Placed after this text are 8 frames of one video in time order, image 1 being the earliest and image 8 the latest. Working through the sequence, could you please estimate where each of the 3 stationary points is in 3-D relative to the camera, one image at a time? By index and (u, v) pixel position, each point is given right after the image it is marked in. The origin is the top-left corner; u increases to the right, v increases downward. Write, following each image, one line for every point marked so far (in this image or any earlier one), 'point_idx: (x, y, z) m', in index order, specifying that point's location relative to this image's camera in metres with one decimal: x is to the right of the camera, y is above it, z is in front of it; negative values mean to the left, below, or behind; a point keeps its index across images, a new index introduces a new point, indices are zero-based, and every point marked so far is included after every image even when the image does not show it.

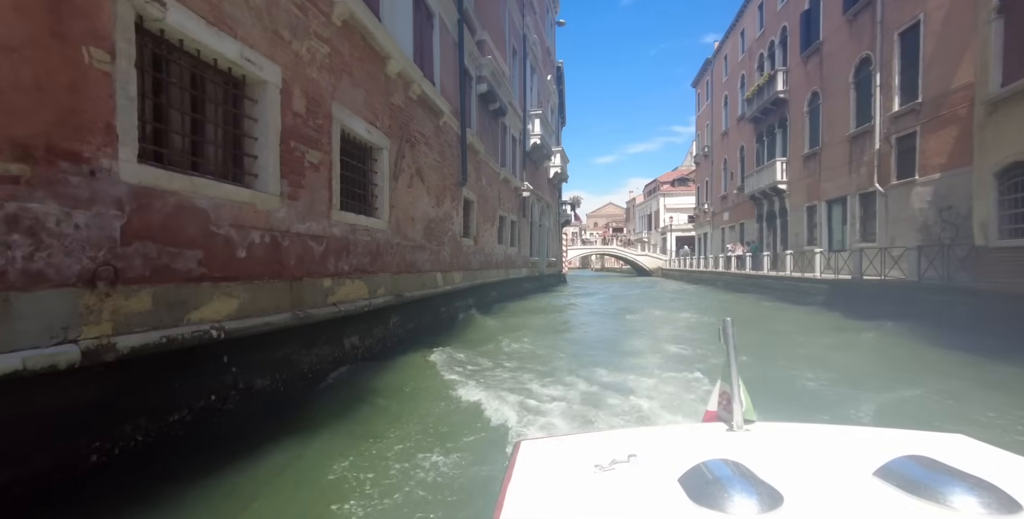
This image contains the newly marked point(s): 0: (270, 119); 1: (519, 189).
0: (-2.0, +1.2, +4.1) m
1: (+0.4, +2.4, +17.5) m
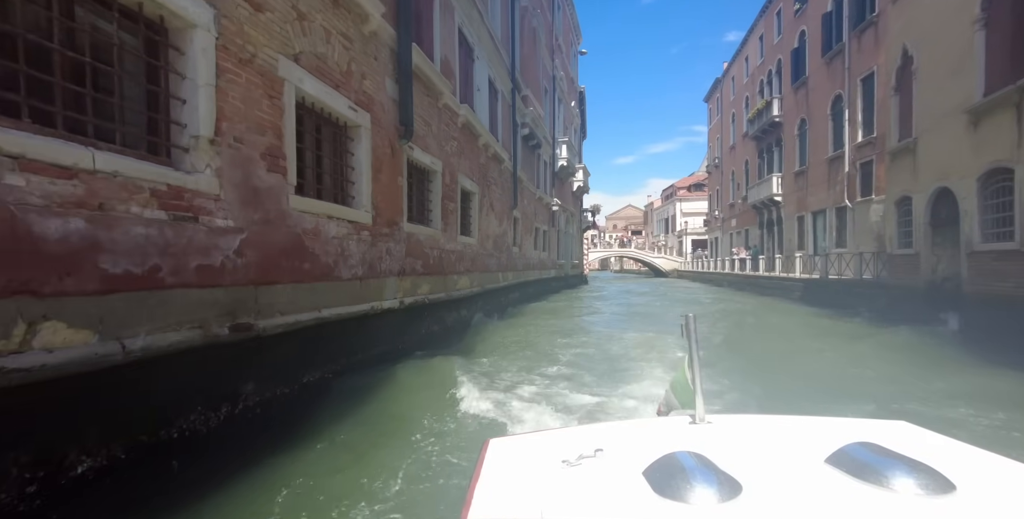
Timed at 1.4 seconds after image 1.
0: (-1.2, +1.1, +7.9) m
1: (+1.7, +2.3, +21.2) m
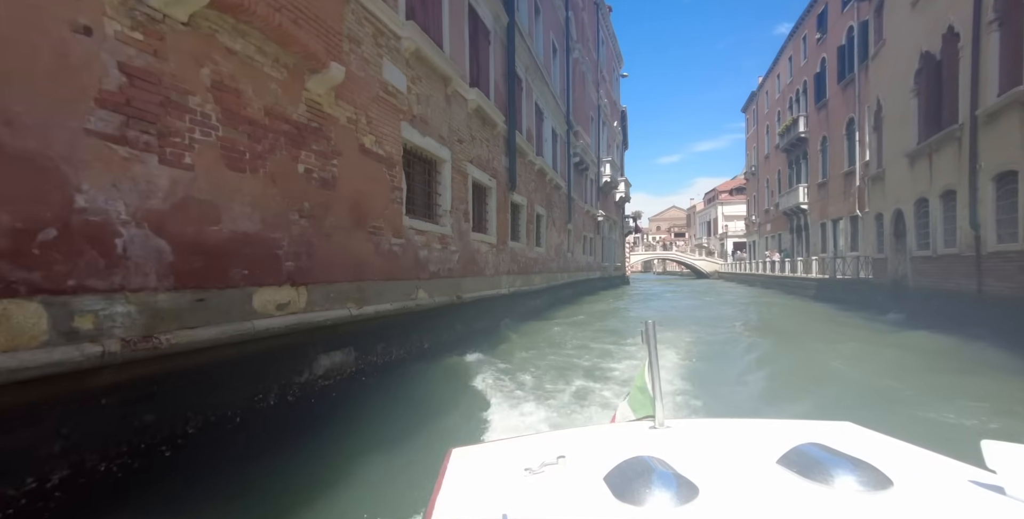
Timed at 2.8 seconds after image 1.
0: (+0.3, +1.0, +11.8) m
1: (+4.2, +2.1, +24.8) m
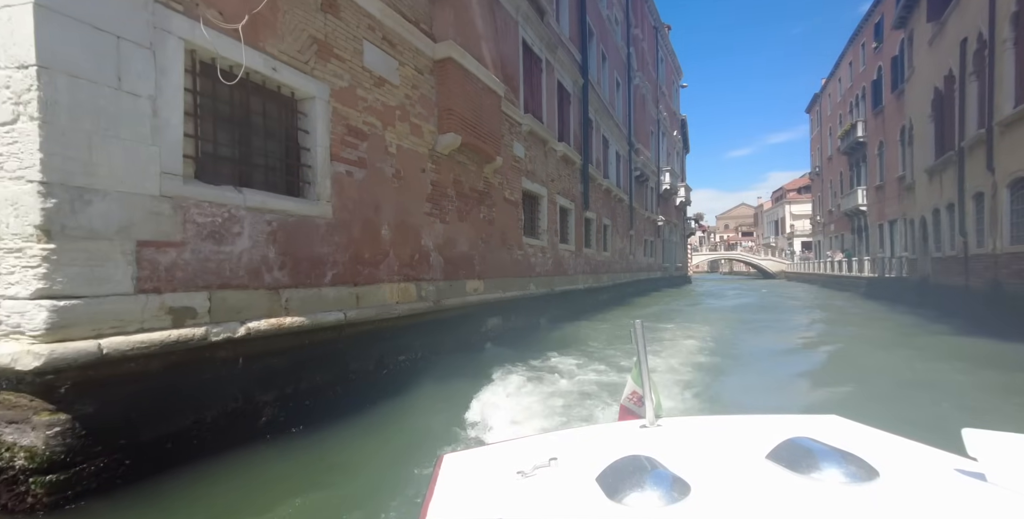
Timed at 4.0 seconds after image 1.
0: (+2.4, +0.9, +14.9) m
1: (+7.8, +2.0, +27.3) m
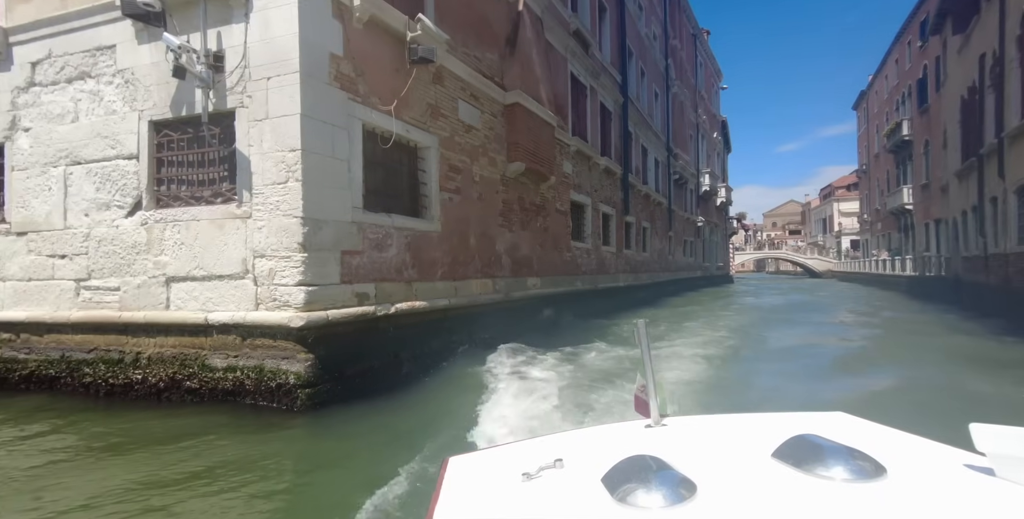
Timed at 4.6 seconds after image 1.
0: (+3.9, +0.9, +16.2) m
1: (+10.2, +2.0, +28.2) m
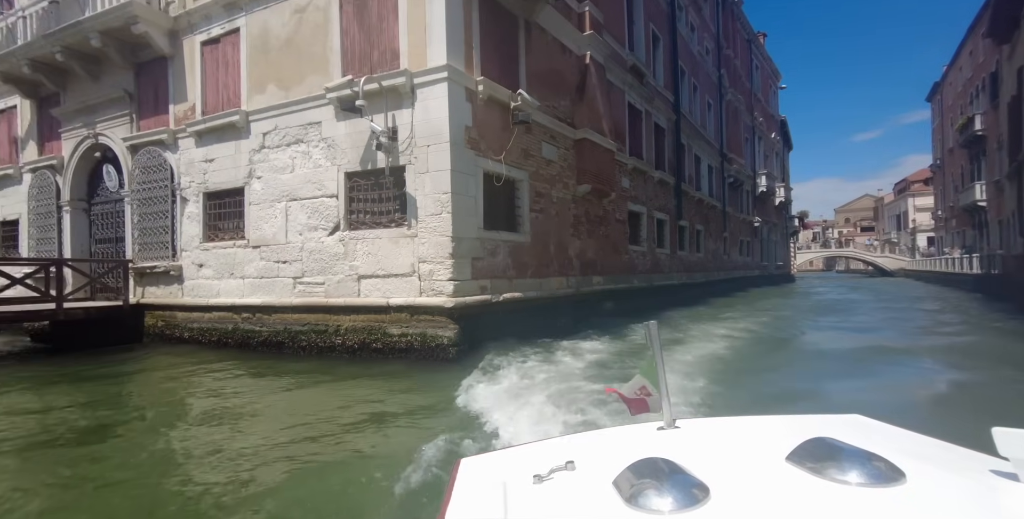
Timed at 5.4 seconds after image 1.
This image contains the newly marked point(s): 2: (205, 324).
0: (+6.1, +0.9, +17.8) m
1: (+13.7, +2.1, +29.0) m
2: (-4.9, -1.0, +8.1) m
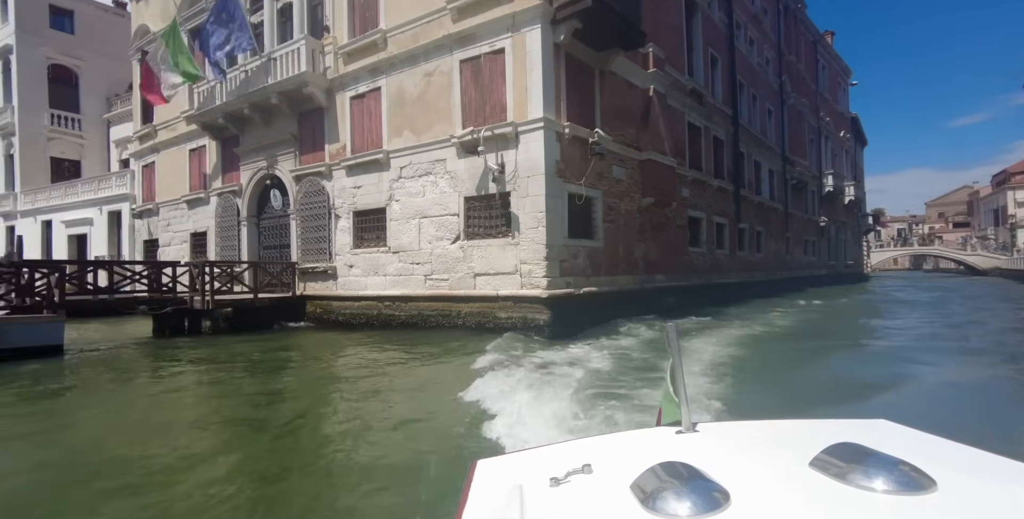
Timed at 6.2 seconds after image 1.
0: (+8.7, +0.9, +19.0) m
1: (+17.6, +2.1, +29.3) m
2: (-3.3, -1.1, +10.7) m
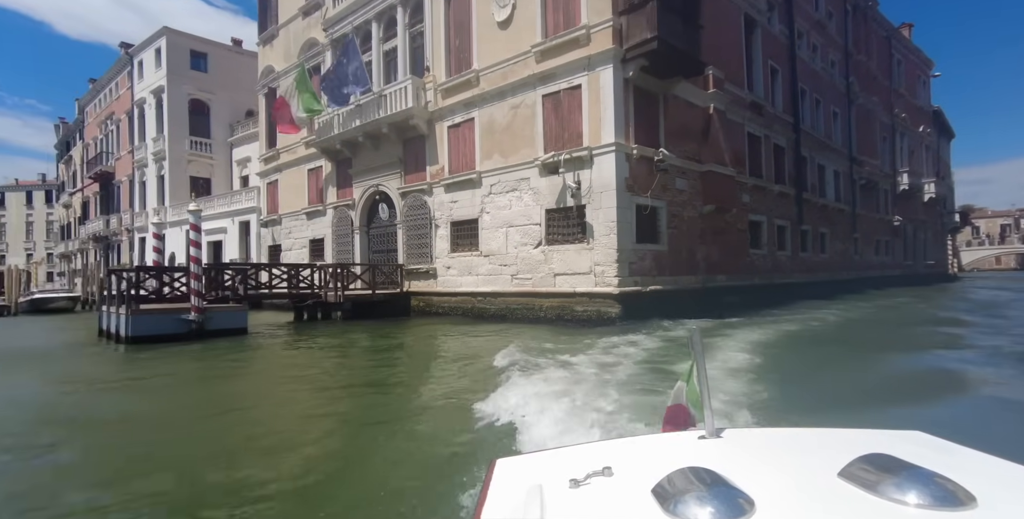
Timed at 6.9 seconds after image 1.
0: (+11.4, +0.9, +19.6) m
1: (+21.5, +2.1, +28.7) m
2: (-1.5, -1.1, +12.7) m
